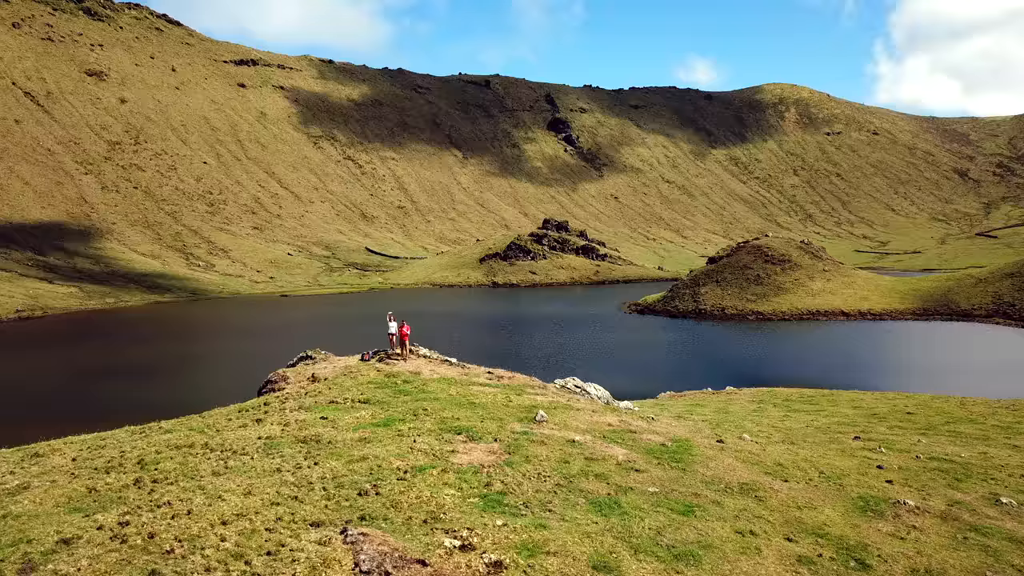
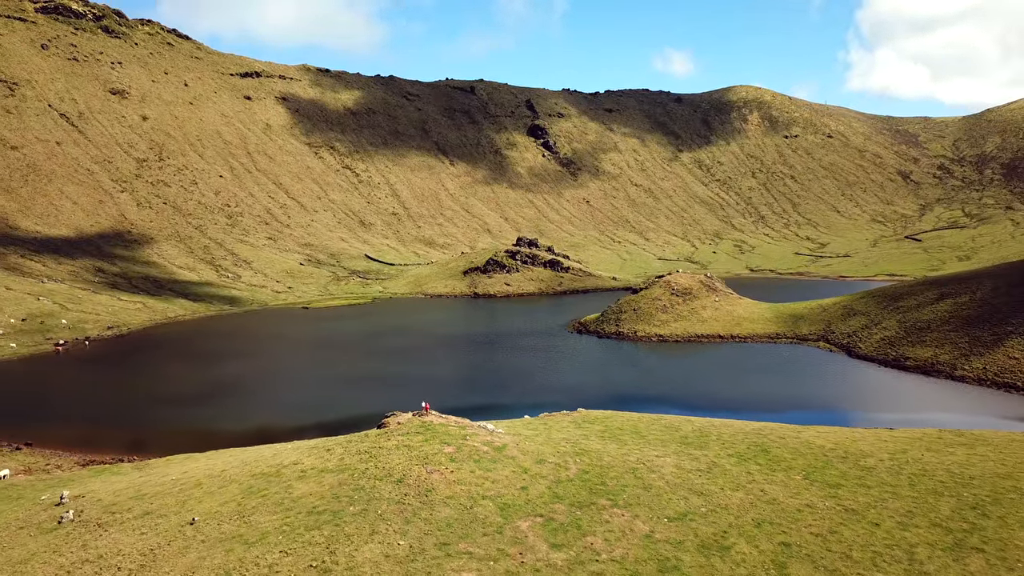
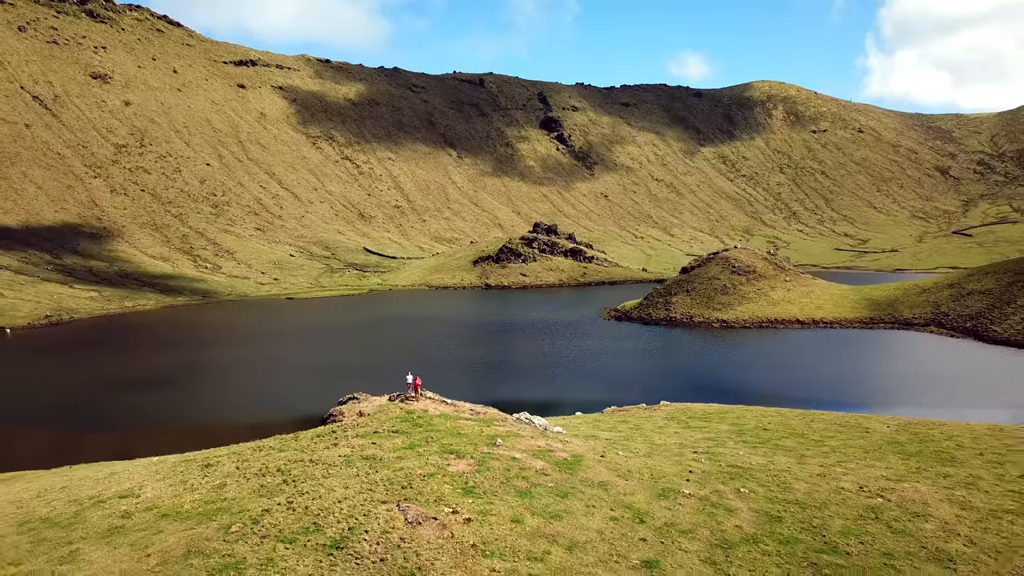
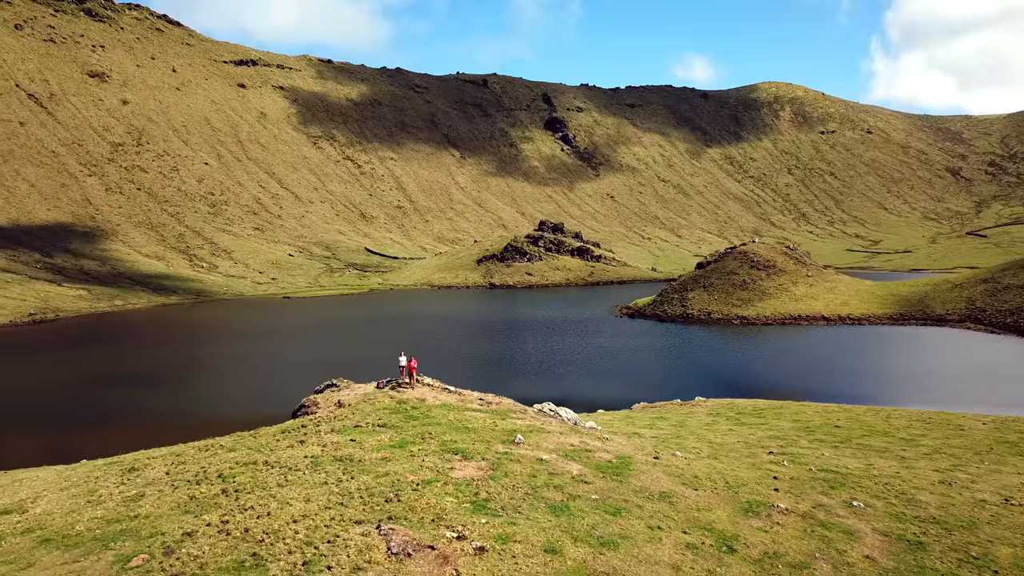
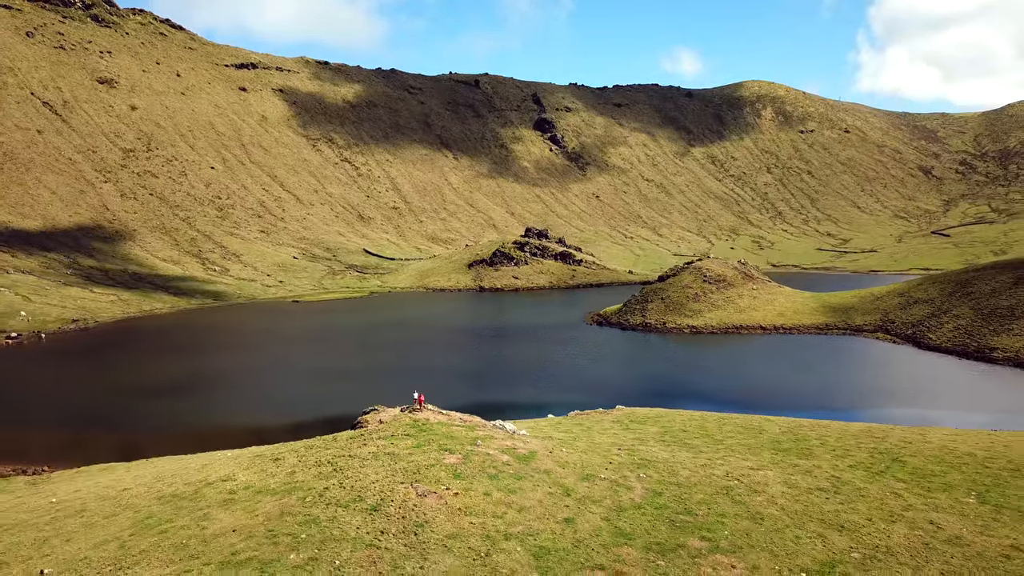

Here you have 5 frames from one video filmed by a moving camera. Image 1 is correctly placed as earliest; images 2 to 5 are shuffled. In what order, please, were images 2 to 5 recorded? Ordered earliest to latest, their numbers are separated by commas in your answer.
4, 3, 5, 2
